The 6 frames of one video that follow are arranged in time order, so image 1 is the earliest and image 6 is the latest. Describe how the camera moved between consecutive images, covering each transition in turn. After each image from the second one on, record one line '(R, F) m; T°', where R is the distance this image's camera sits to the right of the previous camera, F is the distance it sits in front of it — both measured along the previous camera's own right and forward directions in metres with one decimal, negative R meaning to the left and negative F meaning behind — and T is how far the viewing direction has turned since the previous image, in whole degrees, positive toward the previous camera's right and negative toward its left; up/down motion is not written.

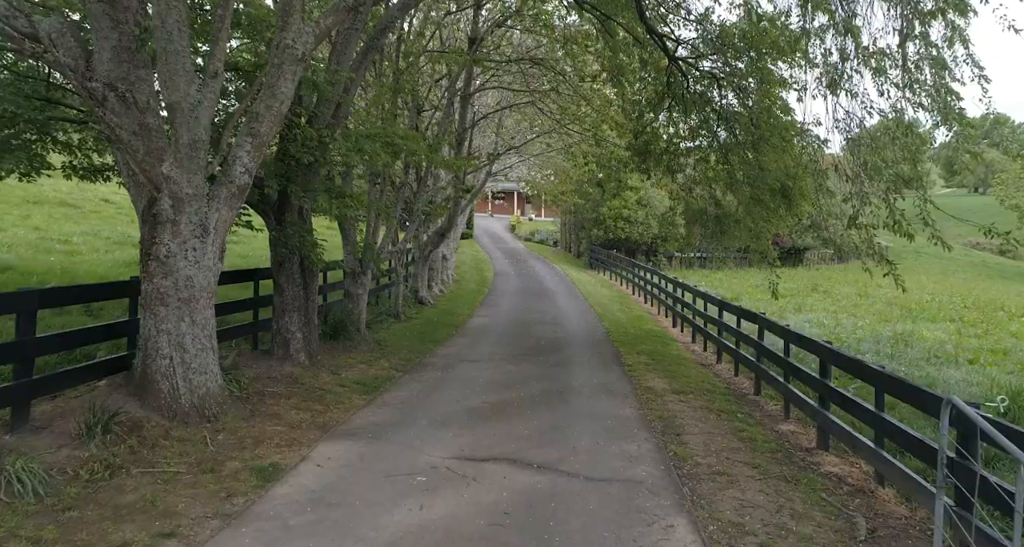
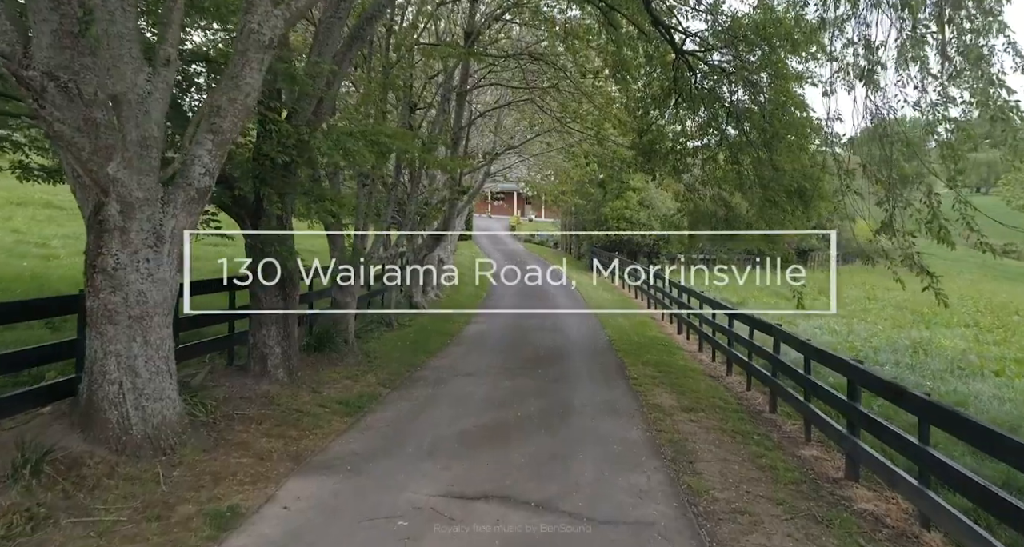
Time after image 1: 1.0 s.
(0.0, +0.6) m; 0°
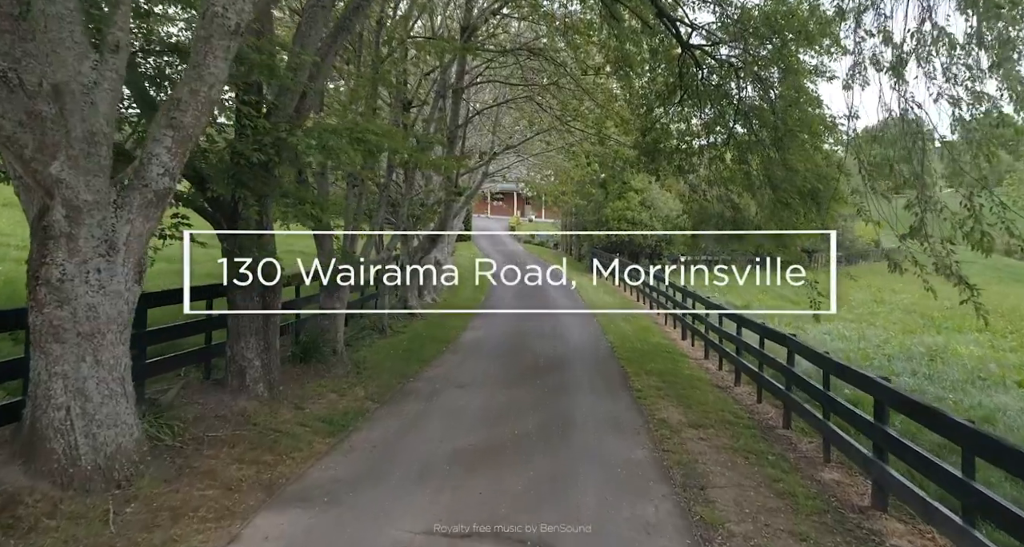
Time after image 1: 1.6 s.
(0.0, +0.5) m; 0°
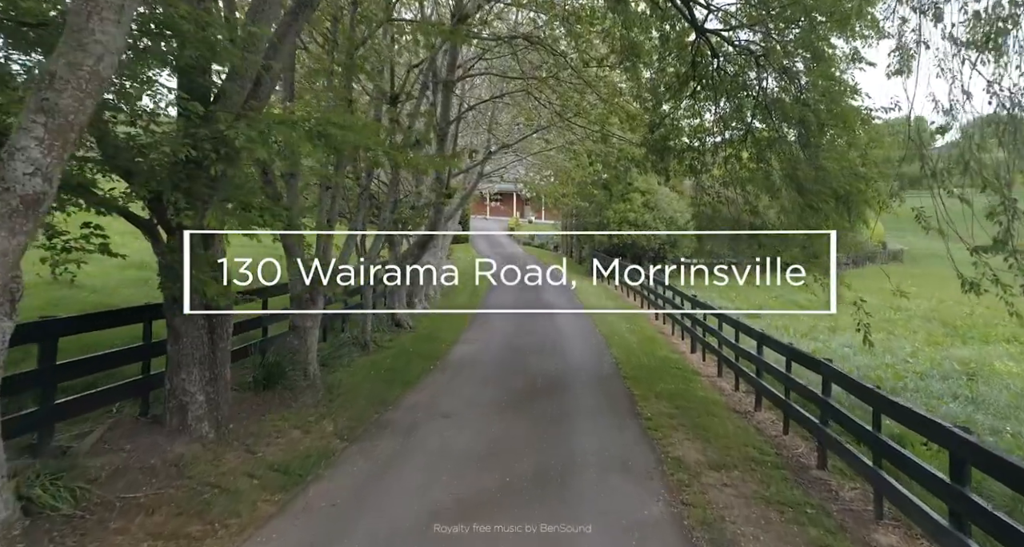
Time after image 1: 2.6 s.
(+0.1, +1.1) m; 0°
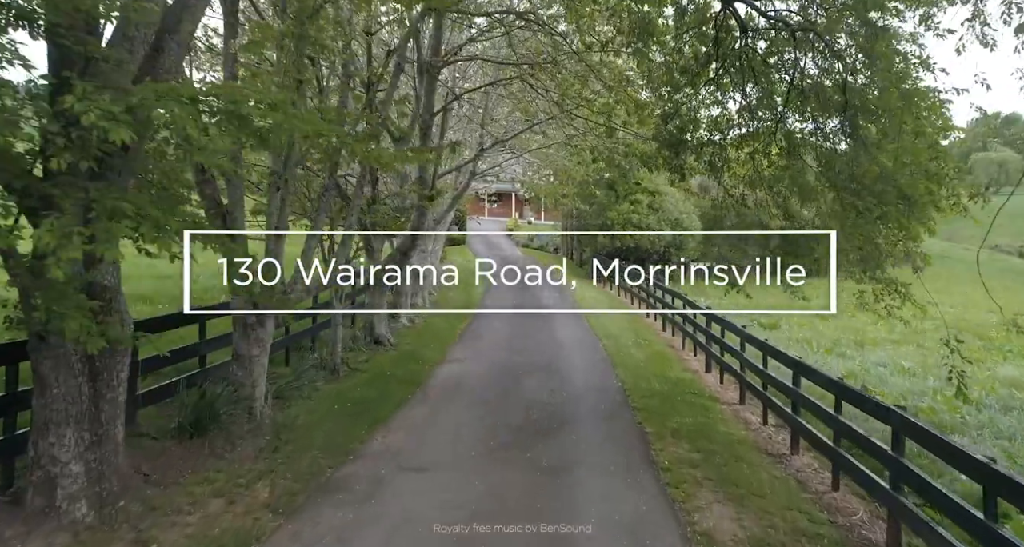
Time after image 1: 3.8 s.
(+0.1, +1.5) m; 0°
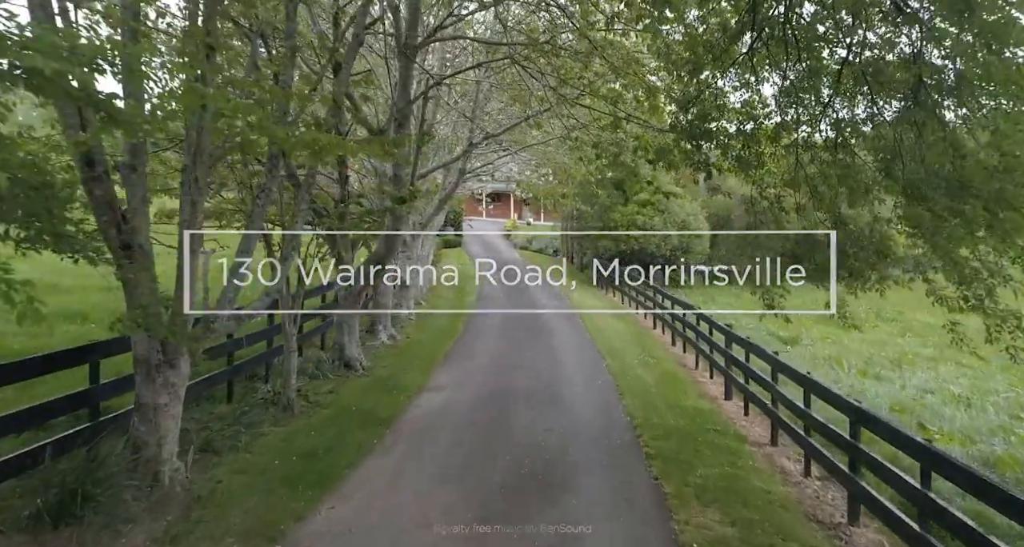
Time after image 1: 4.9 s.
(+0.1, +1.6) m; 0°
